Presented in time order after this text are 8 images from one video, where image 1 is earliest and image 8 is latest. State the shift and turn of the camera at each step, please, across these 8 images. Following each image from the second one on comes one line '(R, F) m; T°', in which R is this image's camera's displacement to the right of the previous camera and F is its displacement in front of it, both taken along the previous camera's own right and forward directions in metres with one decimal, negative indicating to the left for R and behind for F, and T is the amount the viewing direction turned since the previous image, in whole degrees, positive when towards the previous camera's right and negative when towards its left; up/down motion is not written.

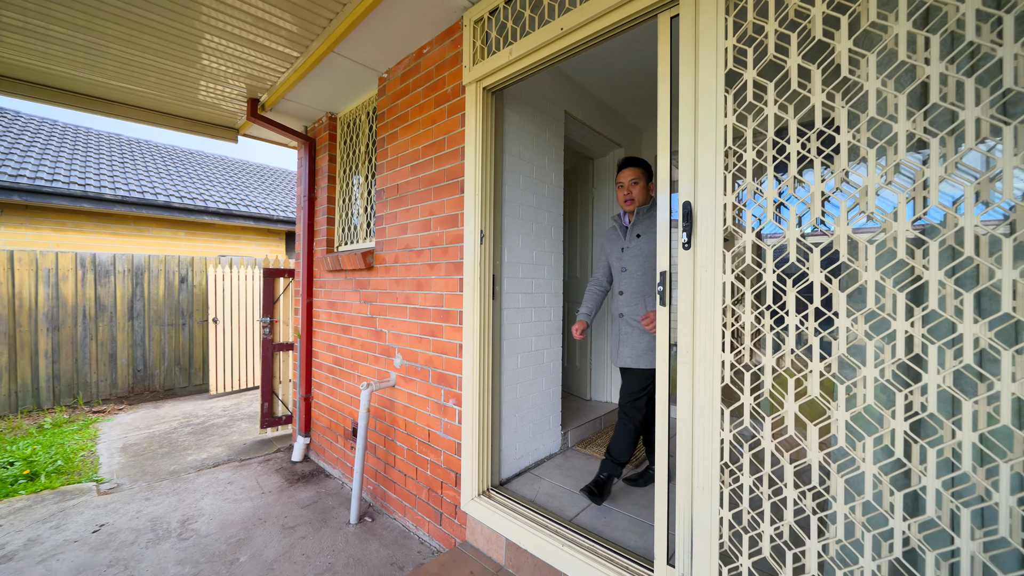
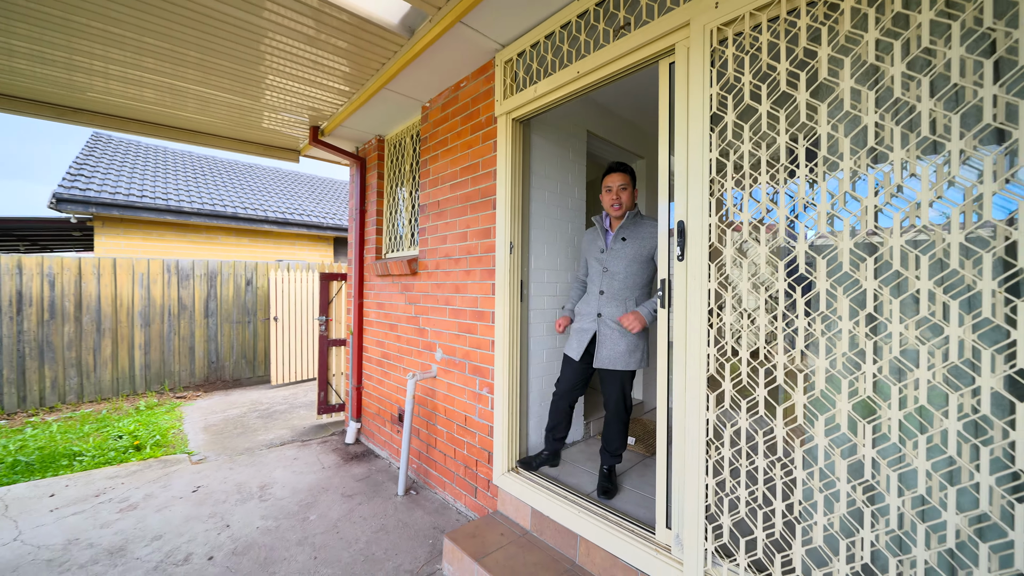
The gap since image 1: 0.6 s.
(0.0, -0.3) m; -5°
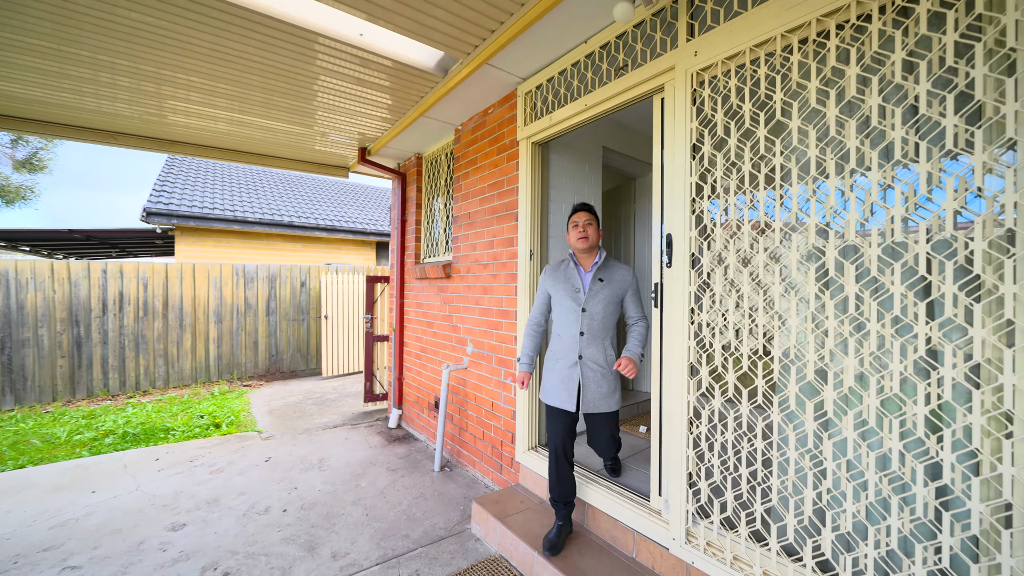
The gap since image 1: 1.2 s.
(+0.1, -0.3) m; -5°
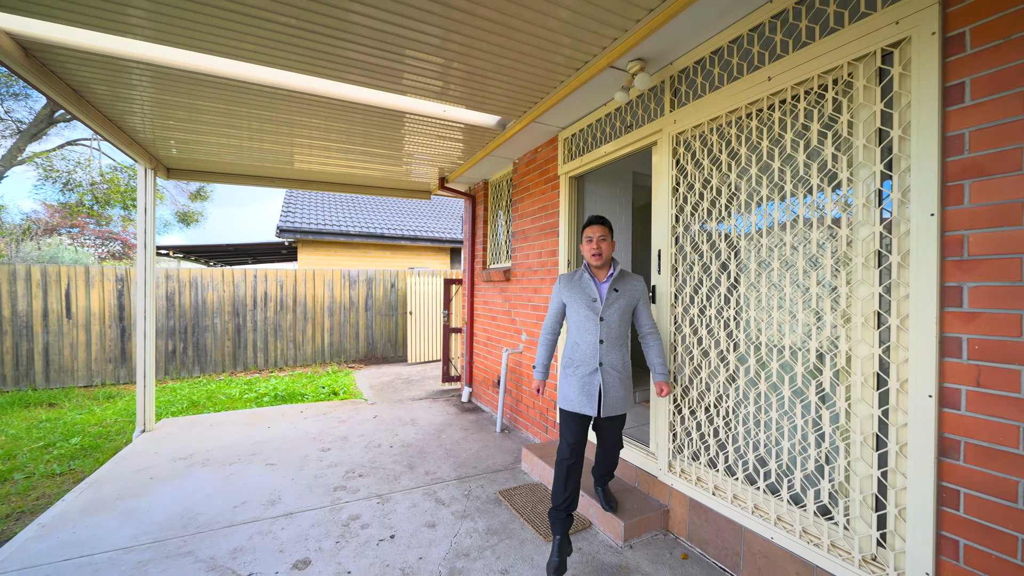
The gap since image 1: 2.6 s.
(+0.2, -0.8) m; -10°
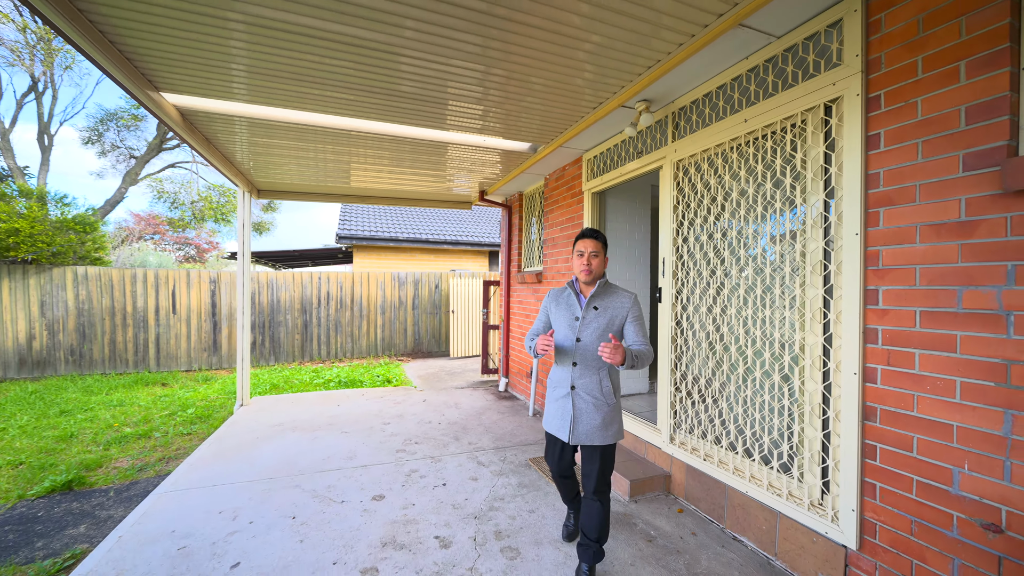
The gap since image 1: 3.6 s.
(+0.1, -0.5) m; -5°
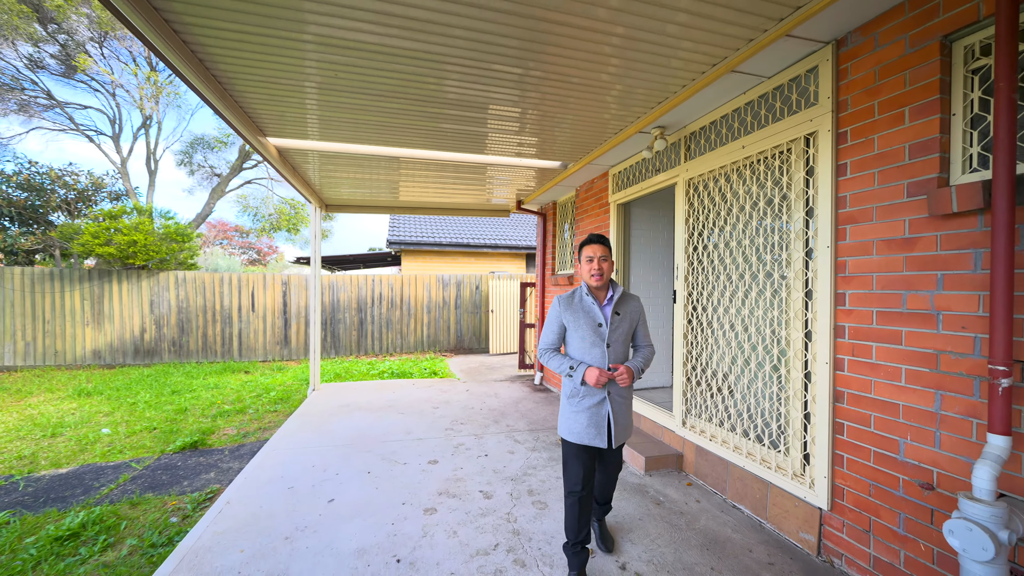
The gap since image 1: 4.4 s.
(+0.1, -0.5) m; -6°
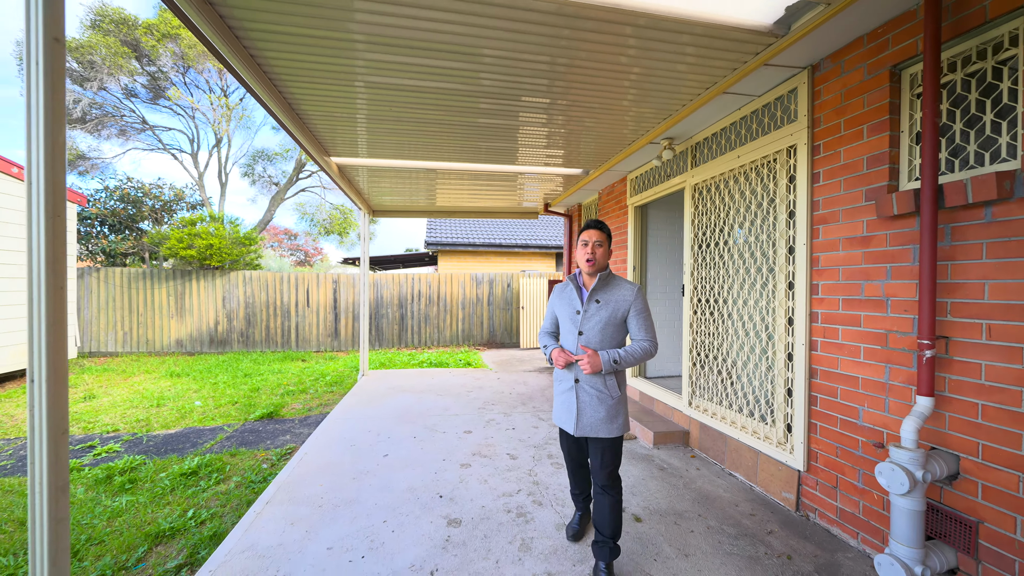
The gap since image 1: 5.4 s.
(+0.1, -0.5) m; -5°
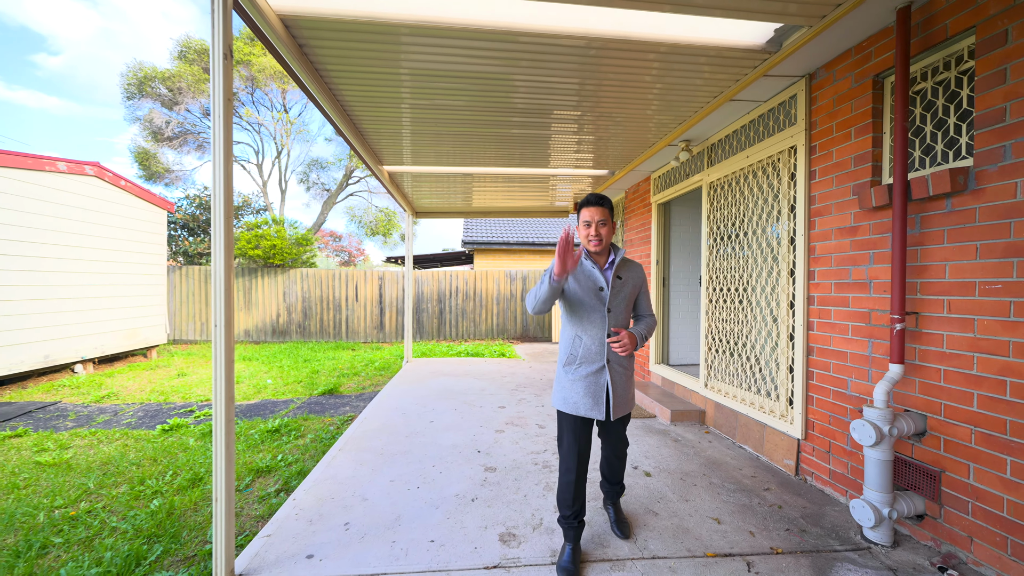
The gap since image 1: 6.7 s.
(+0.1, -0.4) m; -5°
